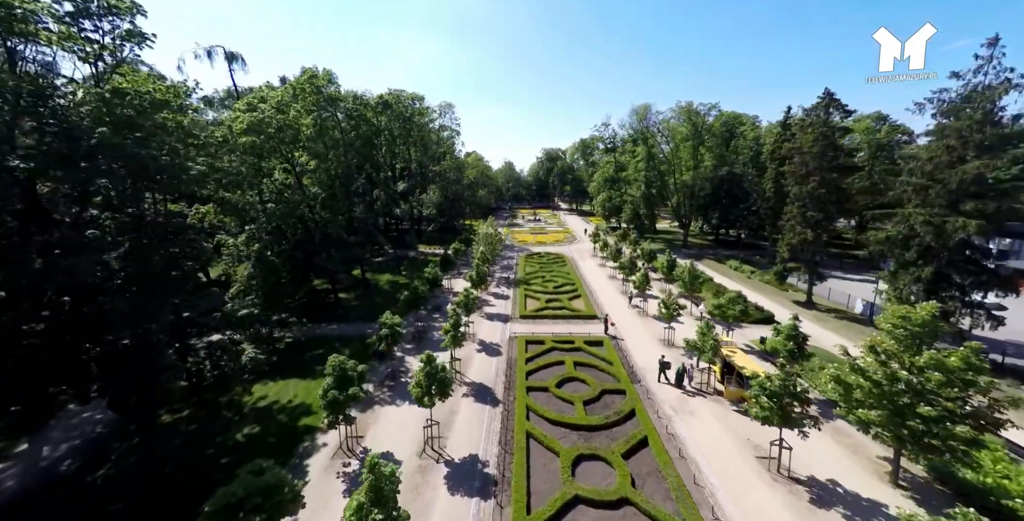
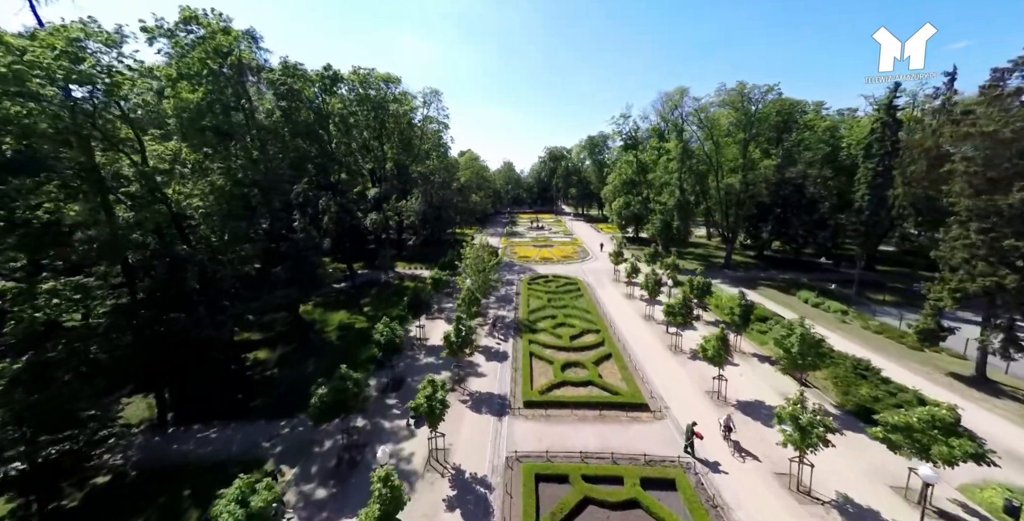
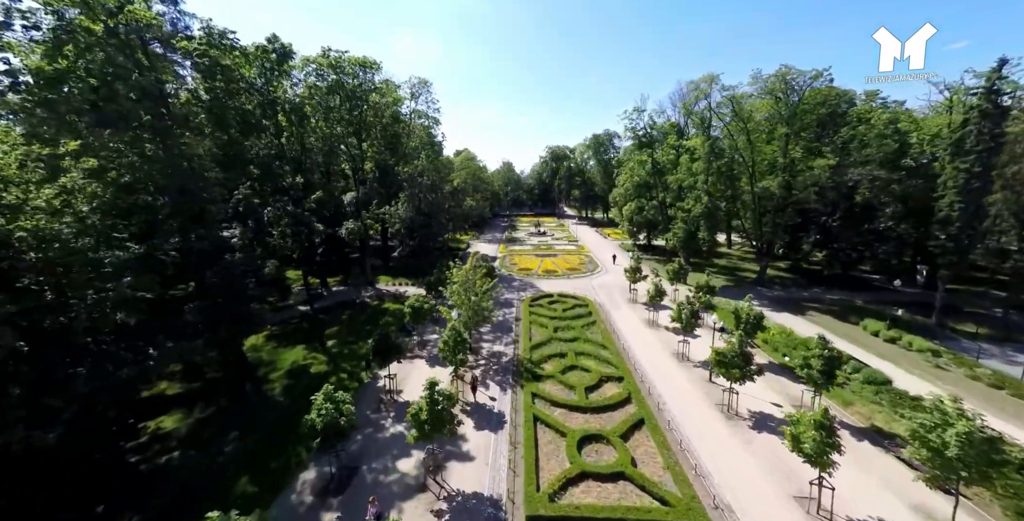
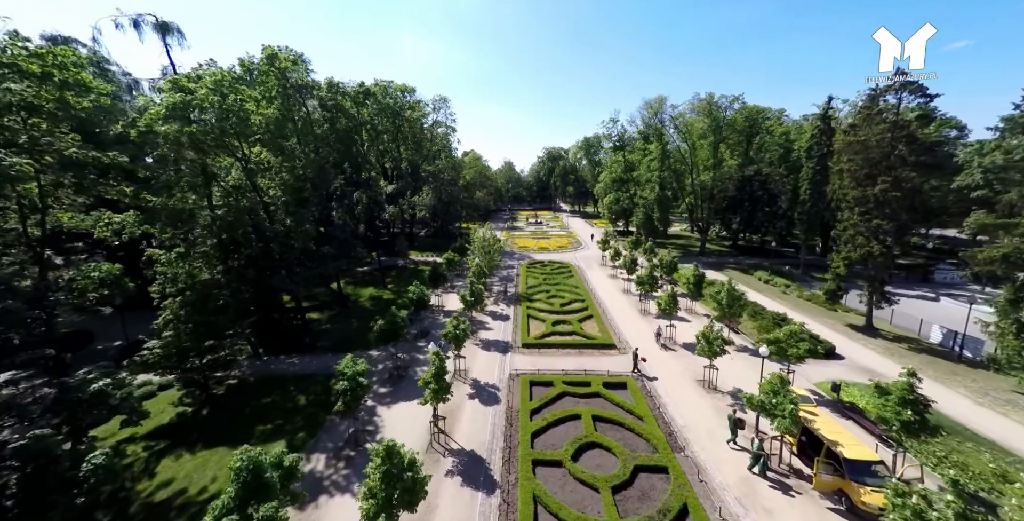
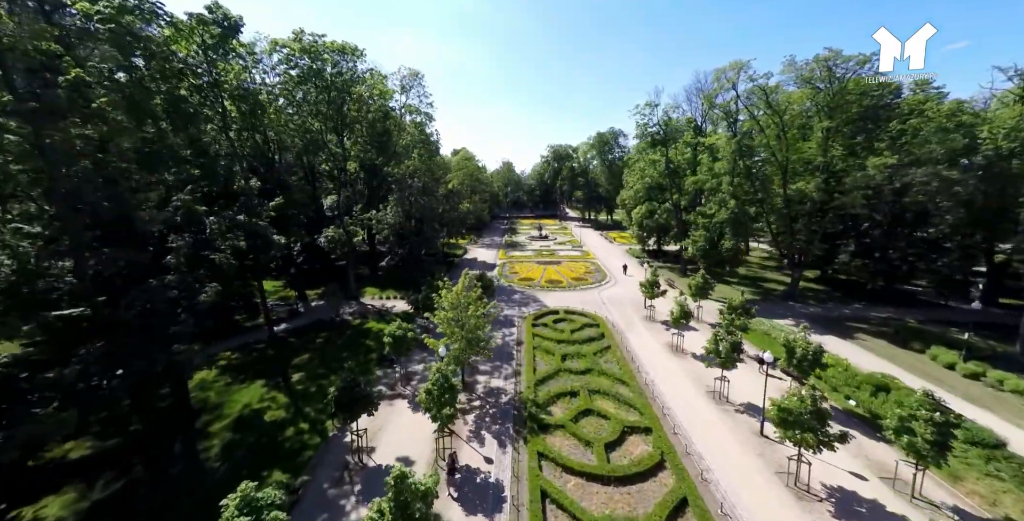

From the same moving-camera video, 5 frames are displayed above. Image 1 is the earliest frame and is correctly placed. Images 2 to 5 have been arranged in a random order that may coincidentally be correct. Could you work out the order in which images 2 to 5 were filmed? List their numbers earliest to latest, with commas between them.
4, 2, 3, 5
